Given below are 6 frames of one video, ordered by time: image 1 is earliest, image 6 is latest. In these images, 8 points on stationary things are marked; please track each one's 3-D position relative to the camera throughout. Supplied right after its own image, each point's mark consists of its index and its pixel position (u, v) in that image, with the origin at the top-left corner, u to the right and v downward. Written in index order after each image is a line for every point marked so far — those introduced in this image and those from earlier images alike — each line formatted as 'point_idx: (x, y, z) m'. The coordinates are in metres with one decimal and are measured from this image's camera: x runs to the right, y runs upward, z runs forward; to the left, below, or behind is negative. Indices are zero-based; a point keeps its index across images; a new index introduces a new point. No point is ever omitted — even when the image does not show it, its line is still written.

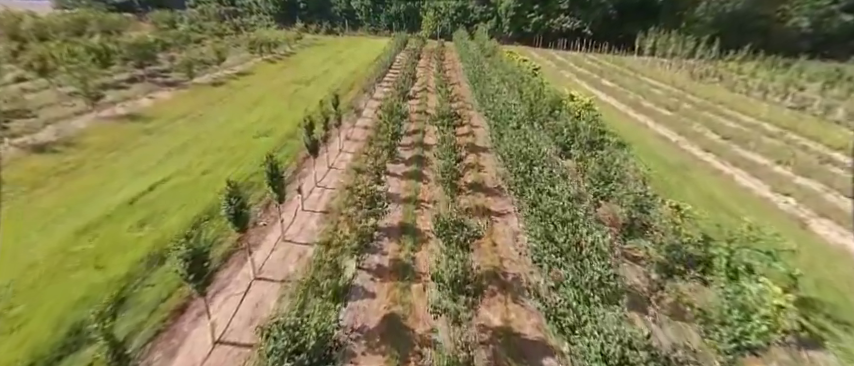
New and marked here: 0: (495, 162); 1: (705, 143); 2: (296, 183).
0: (+3.0, +0.8, +16.0) m
1: (+14.9, +2.0, +19.6) m
2: (-4.7, 0.0, +13.1) m
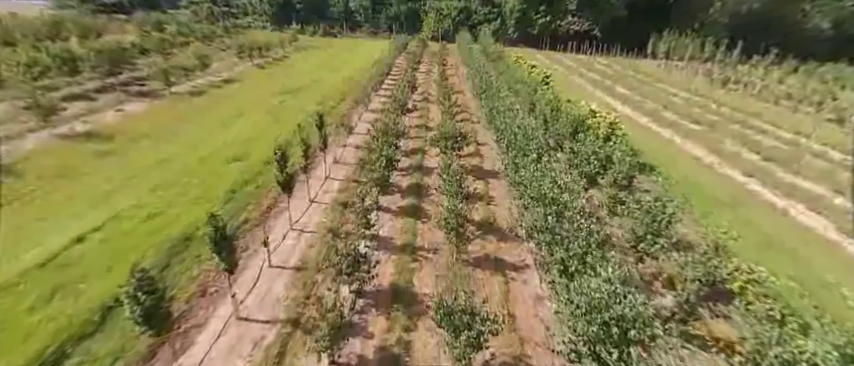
0: (+3.0, -0.4, +13.6) m
1: (+14.9, +0.8, +17.2) m
2: (-4.7, -1.2, +10.8) m
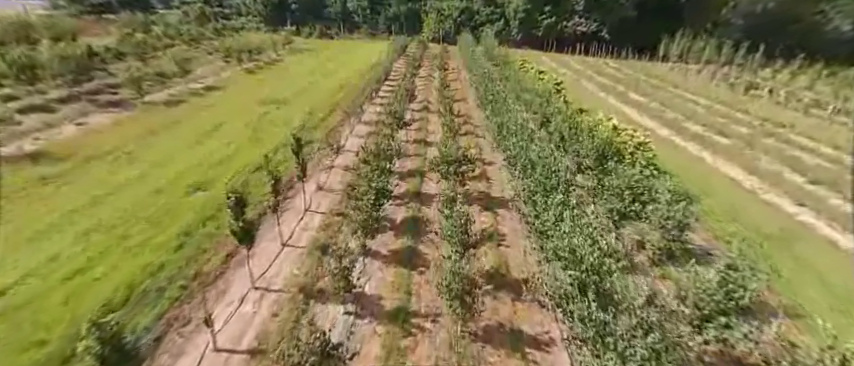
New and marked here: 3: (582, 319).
0: (+2.9, -1.5, +11.4) m
1: (+14.8, -0.3, +14.9) m
2: (-4.7, -2.3, +8.6) m
3: (+2.6, -2.3, +6.0) m
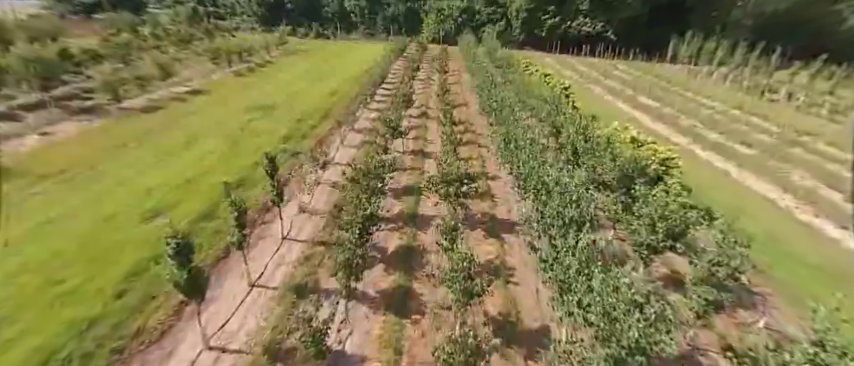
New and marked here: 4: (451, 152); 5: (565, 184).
0: (+2.8, -2.2, +9.8) m
1: (+14.7, -1.0, +13.3) m
2: (-4.9, -3.0, +7.0) m
3: (+2.5, -3.0, +4.5) m
4: (+1.0, +1.3, +16.0) m
5: (+3.7, 0.0, +9.9) m
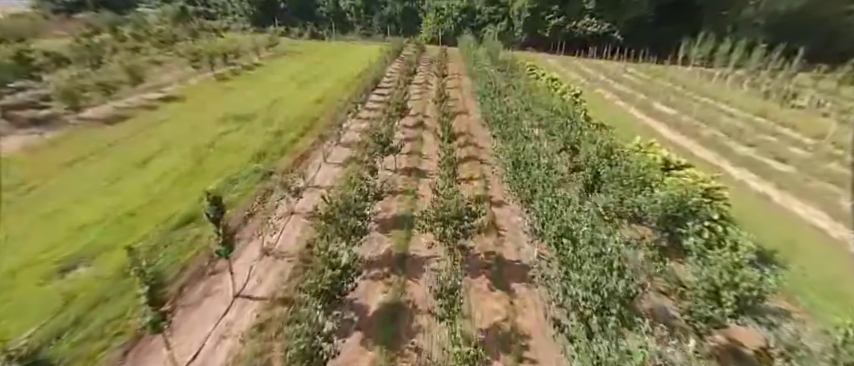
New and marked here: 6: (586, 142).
0: (+2.6, -3.1, +7.6) m
1: (+14.5, -2.0, +11.2) m
2: (-5.1, -3.9, +4.8) m
3: (+2.2, -3.9, +2.3) m
4: (+0.8, +0.4, +13.9) m
5: (+3.5, -0.9, +7.7) m
6: (+5.4, +1.7, +12.8) m
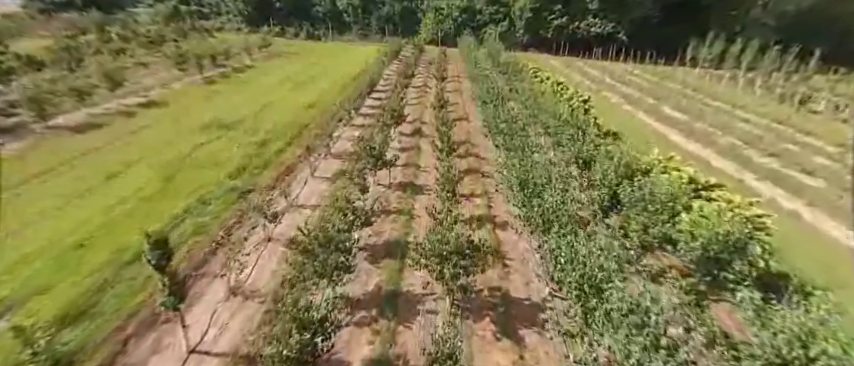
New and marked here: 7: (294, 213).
0: (+2.5, -3.7, +6.3) m
1: (+14.4, -2.6, +9.8) m
2: (-5.2, -4.5, +3.4) m
3: (+2.1, -4.5, +0.9) m
4: (+0.7, -0.2, +12.5) m
5: (+3.4, -1.5, +6.4) m
6: (+5.2, +1.1, +11.4) m
7: (-4.0, -0.8, +11.2) m
